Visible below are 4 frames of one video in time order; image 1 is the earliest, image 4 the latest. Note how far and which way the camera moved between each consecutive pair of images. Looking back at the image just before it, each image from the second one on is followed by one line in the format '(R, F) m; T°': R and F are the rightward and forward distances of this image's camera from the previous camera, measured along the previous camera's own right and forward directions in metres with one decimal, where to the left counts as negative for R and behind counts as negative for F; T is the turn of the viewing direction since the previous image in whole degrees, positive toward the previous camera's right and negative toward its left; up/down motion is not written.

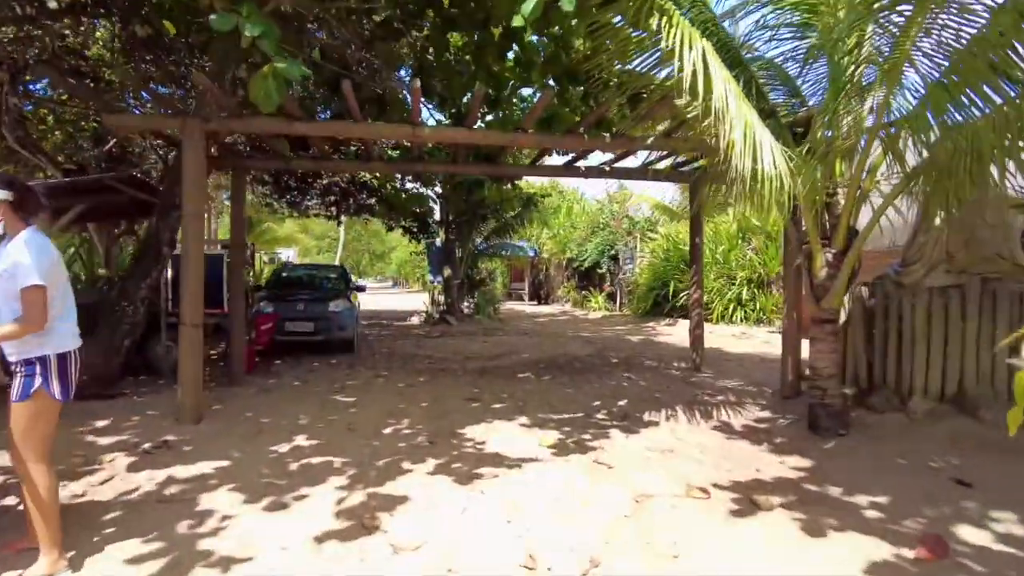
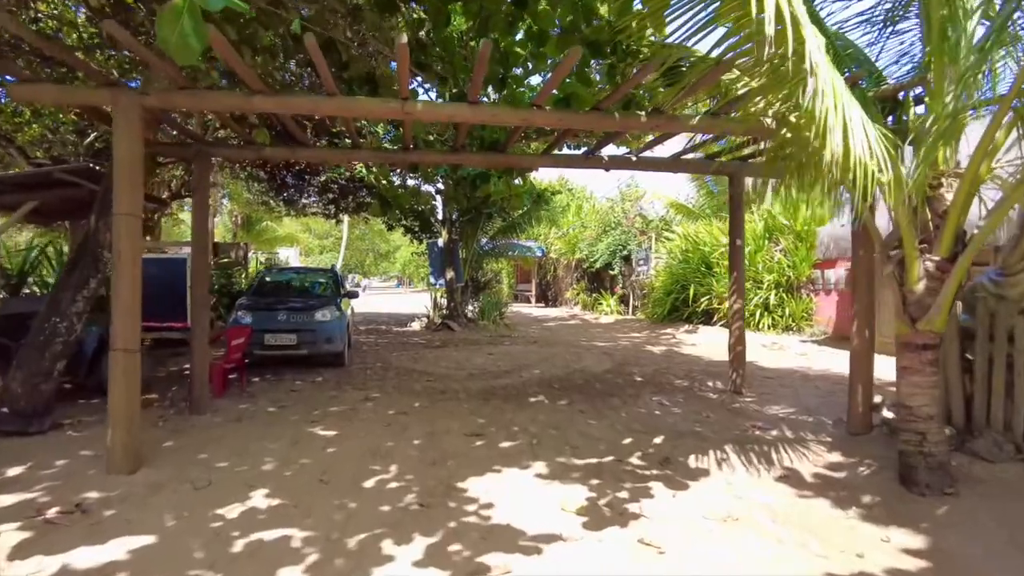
(-0.1, +1.1) m; 0°
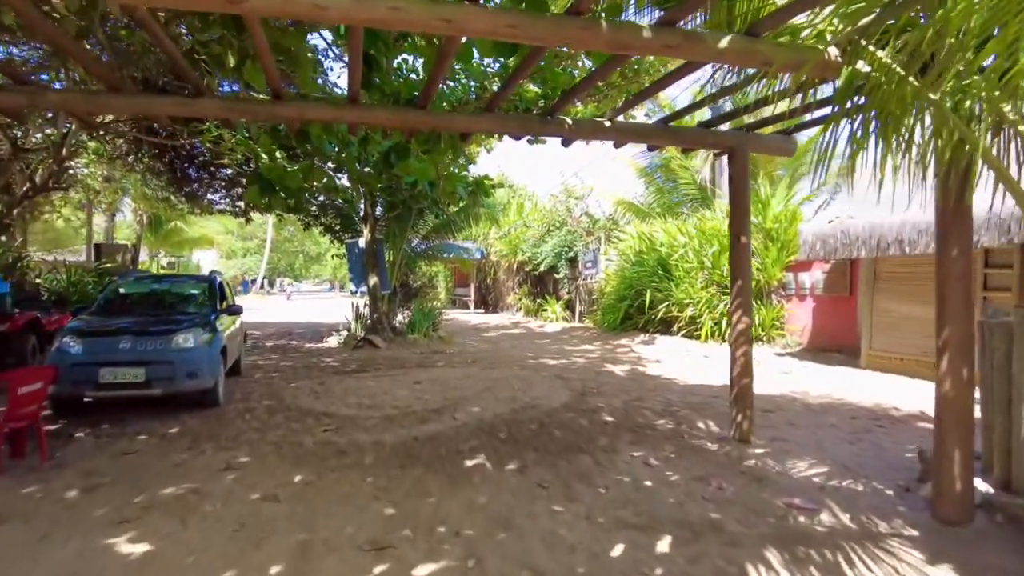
(+0.1, +1.9) m; +5°
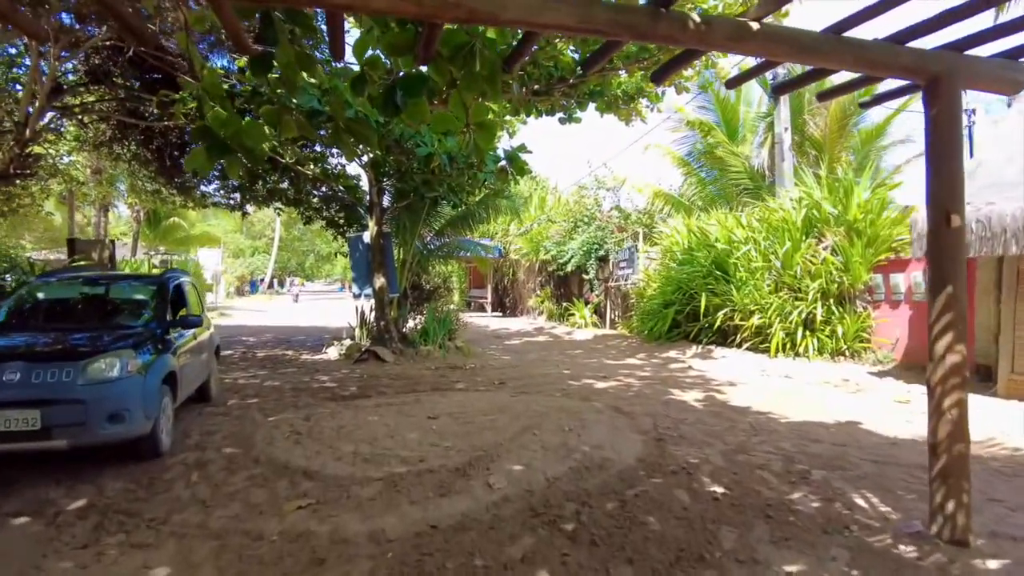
(-0.3, +1.9) m; -1°
